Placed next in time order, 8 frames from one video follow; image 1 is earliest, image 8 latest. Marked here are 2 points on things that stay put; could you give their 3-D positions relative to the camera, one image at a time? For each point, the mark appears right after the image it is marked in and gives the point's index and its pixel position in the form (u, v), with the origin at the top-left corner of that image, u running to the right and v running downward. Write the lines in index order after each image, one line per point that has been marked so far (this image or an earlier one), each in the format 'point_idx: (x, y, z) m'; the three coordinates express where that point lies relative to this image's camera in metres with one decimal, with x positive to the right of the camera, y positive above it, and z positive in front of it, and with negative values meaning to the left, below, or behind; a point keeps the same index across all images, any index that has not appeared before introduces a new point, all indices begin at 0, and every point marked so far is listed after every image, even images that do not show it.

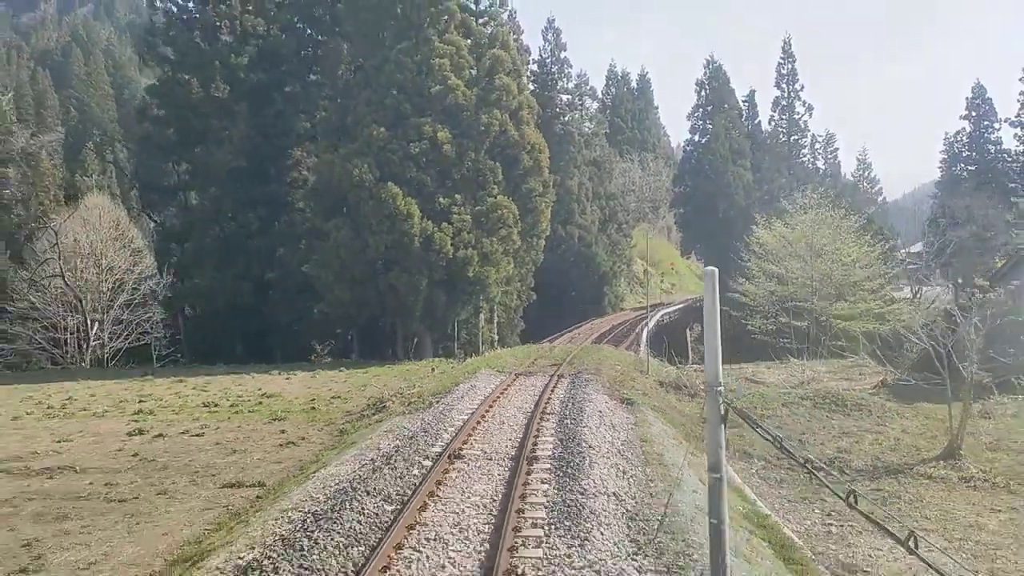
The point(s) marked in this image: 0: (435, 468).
0: (-0.8, -1.9, +8.2) m
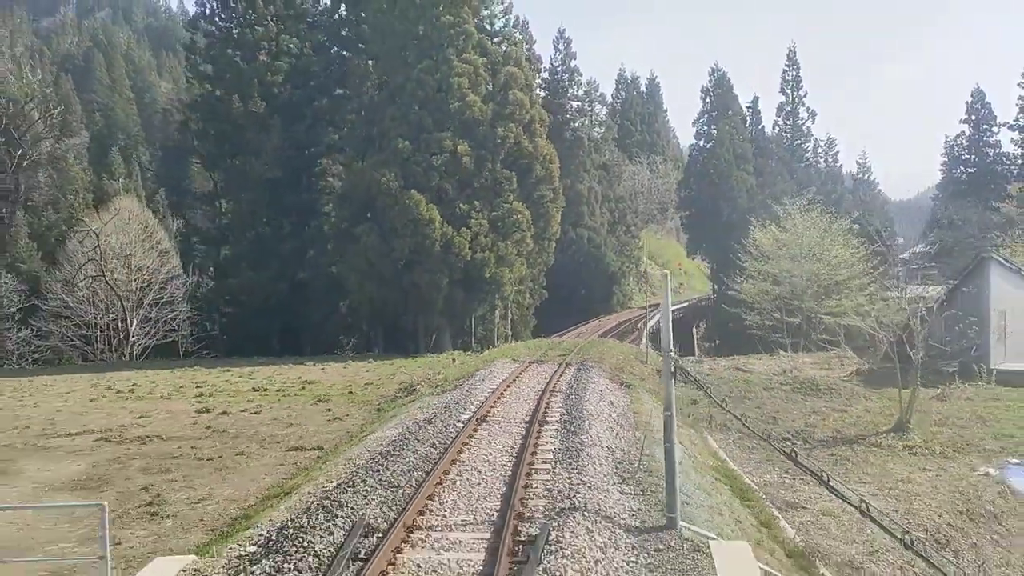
0: (-0.6, -1.9, +10.3) m
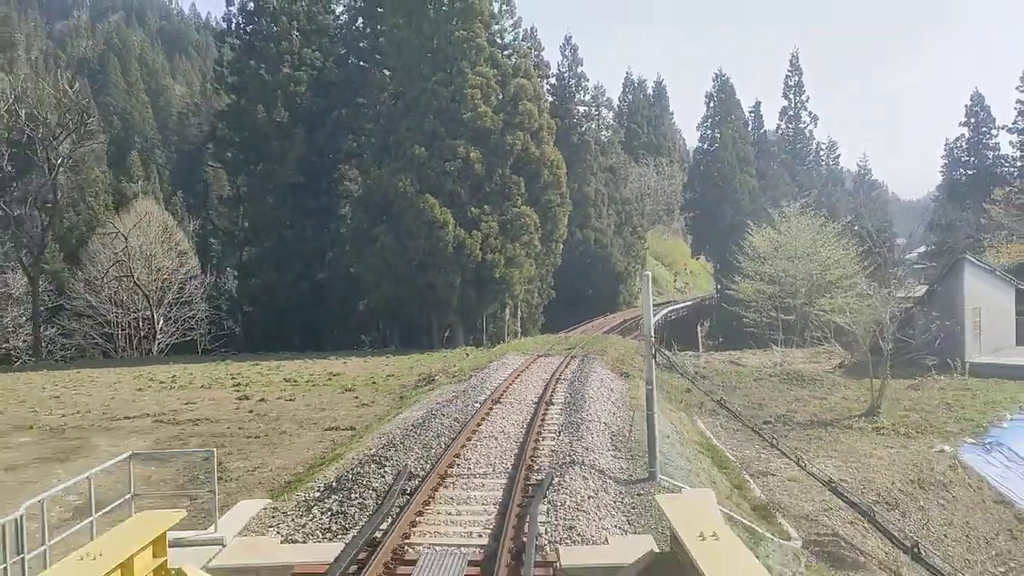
0: (-0.5, -1.8, +11.9) m
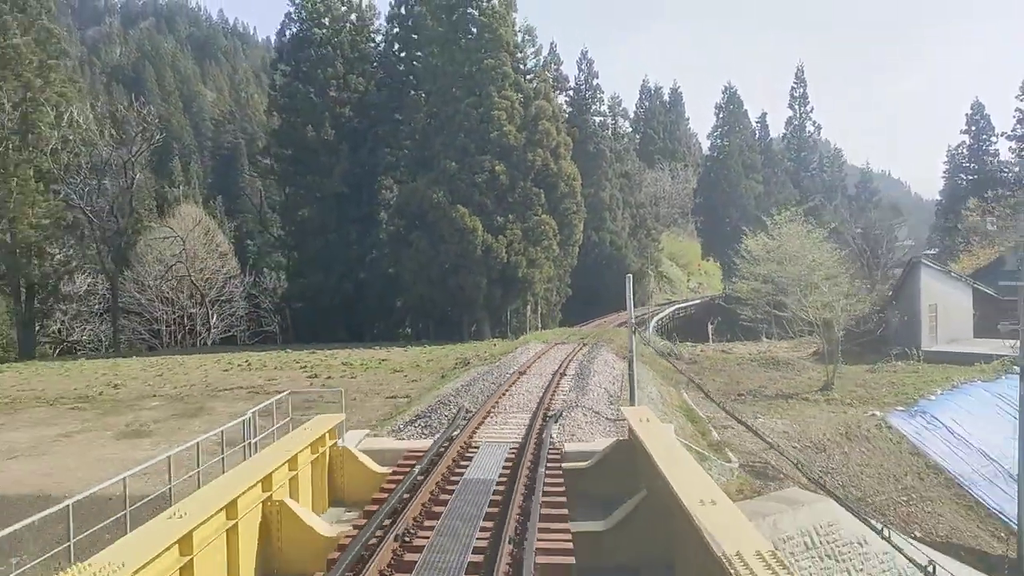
0: (0.0, -1.8, +15.5) m
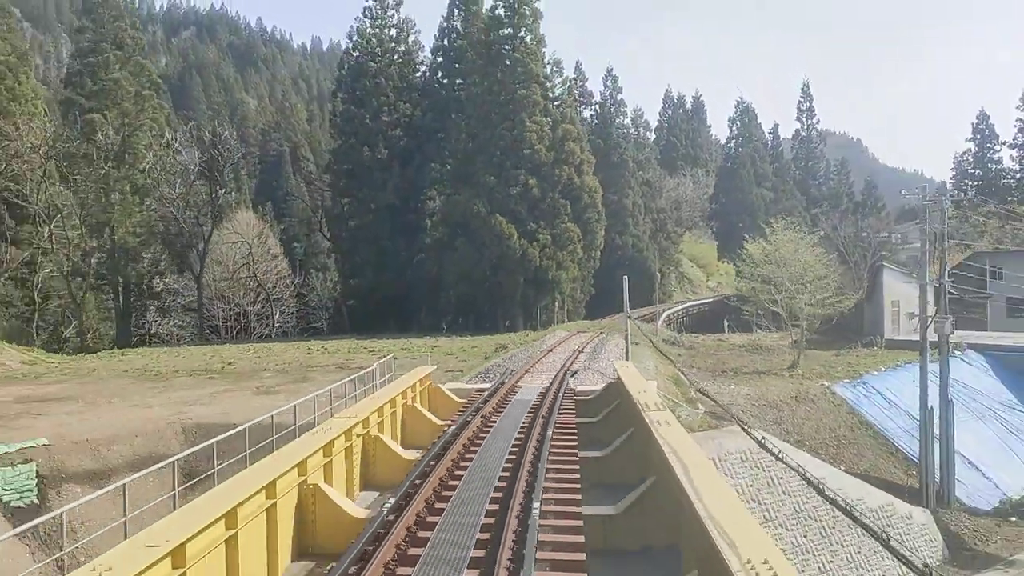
0: (+0.8, -1.7, +20.5) m
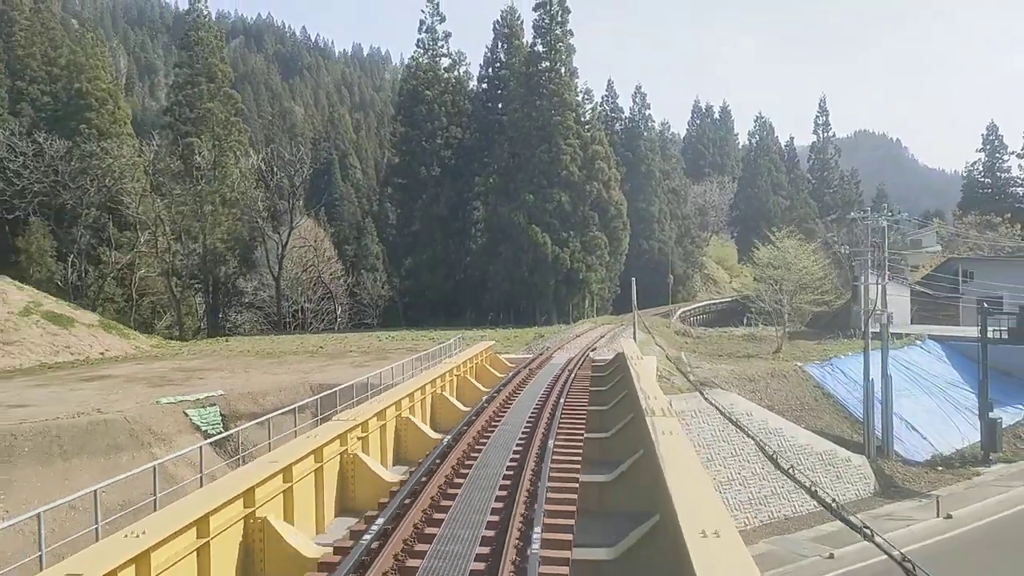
0: (+2.0, -1.7, +26.2) m
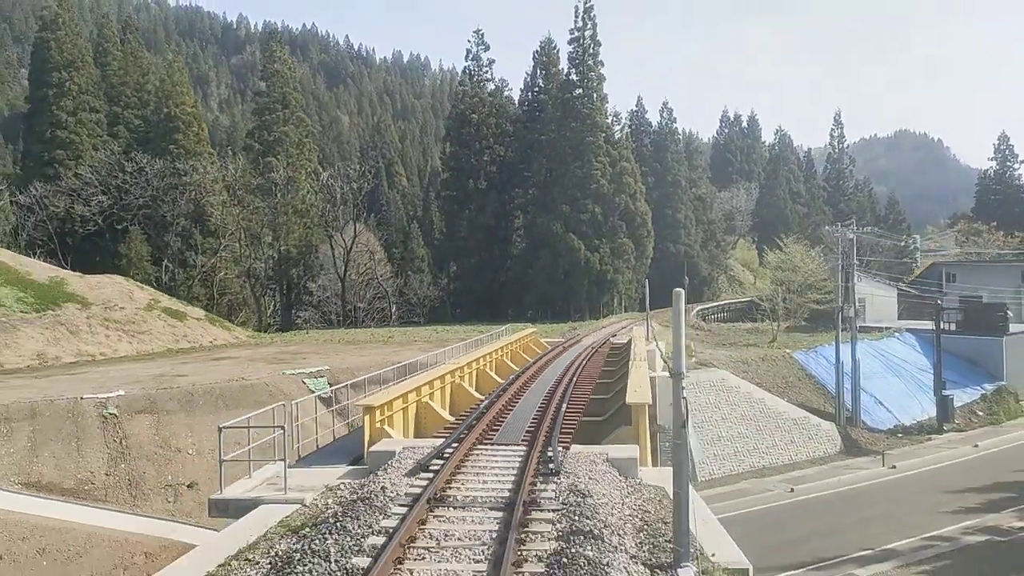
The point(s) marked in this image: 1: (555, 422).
0: (+3.6, -1.7, +32.0) m
1: (+0.6, -2.0, +11.6) m
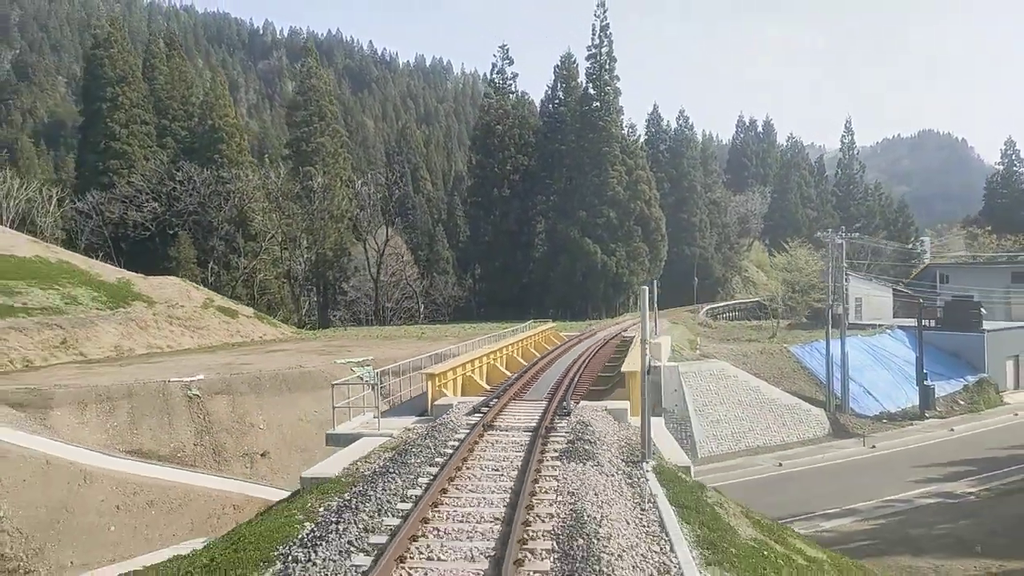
0: (+4.6, -1.7, +35.5) m
1: (+1.1, -2.0, +15.1) m
